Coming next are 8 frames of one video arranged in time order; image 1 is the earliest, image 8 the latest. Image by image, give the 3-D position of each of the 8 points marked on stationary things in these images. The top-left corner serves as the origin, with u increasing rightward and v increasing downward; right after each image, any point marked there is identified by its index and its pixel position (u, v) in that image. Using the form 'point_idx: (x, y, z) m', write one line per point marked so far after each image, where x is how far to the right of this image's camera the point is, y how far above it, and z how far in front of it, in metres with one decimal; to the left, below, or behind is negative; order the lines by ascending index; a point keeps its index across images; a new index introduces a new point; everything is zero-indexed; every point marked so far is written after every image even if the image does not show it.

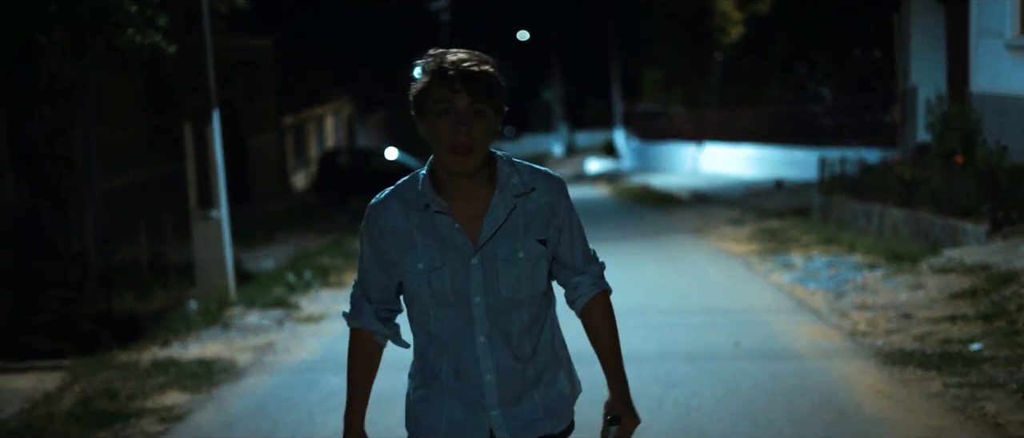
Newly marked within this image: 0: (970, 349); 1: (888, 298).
0: (+2.9, -0.8, +7.8) m
1: (+3.1, -0.6, +10.0) m
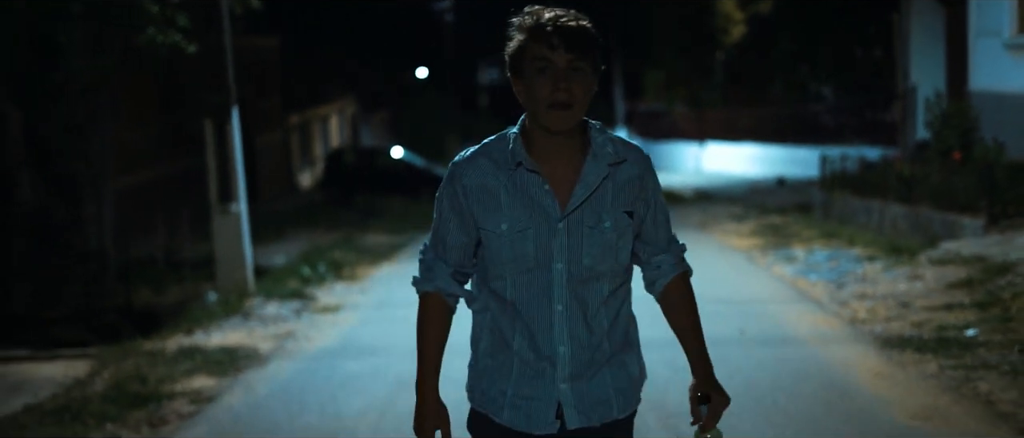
0: (+3.0, -0.8, +8.1) m
1: (+3.2, -0.6, +10.3) m
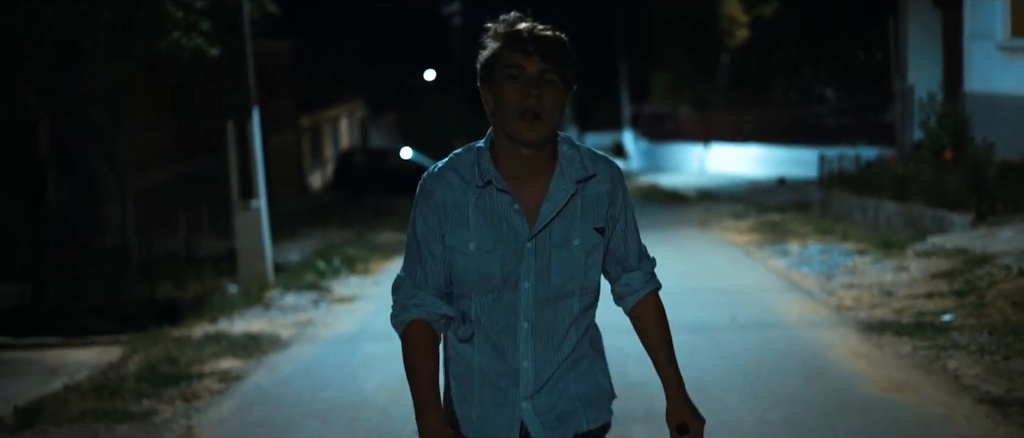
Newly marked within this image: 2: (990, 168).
0: (+3.1, -0.7, +8.6) m
1: (+3.2, -0.5, +10.9) m
2: (+5.7, +0.6, +14.4) m
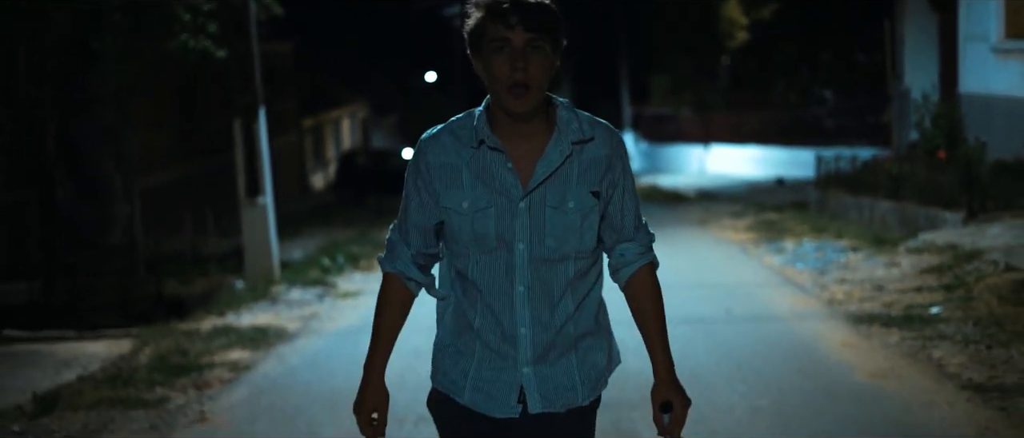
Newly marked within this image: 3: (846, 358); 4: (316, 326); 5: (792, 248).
0: (+3.1, -0.7, +8.9) m
1: (+3.2, -0.5, +11.1) m
2: (+5.7, +0.6, +14.7) m
3: (+2.1, -0.9, +7.5) m
4: (-1.6, -0.9, +10.1) m
5: (+3.2, -0.3, +13.8) m
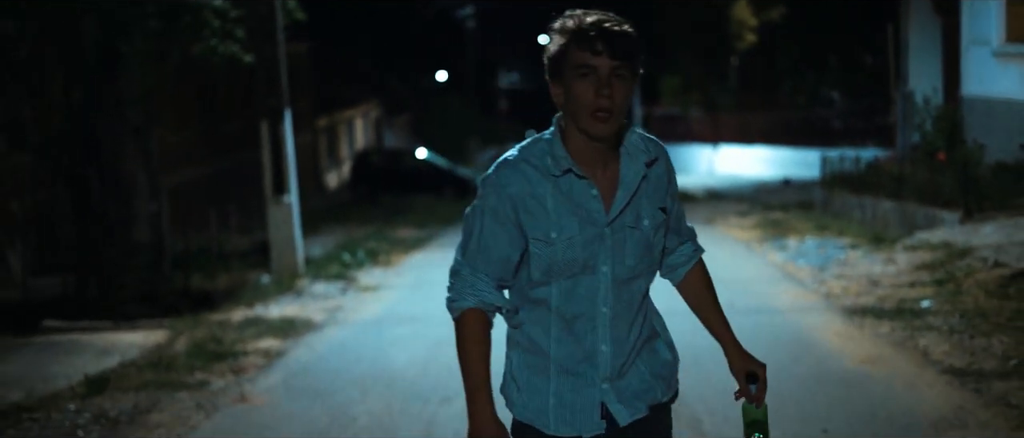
0: (+3.2, -0.7, +9.4) m
1: (+3.4, -0.5, +11.7) m
2: (+5.9, +0.6, +15.2) m
3: (+2.2, -0.8, +8.1) m
4: (-1.5, -0.9, +10.6) m
5: (+3.3, -0.3, +14.4) m
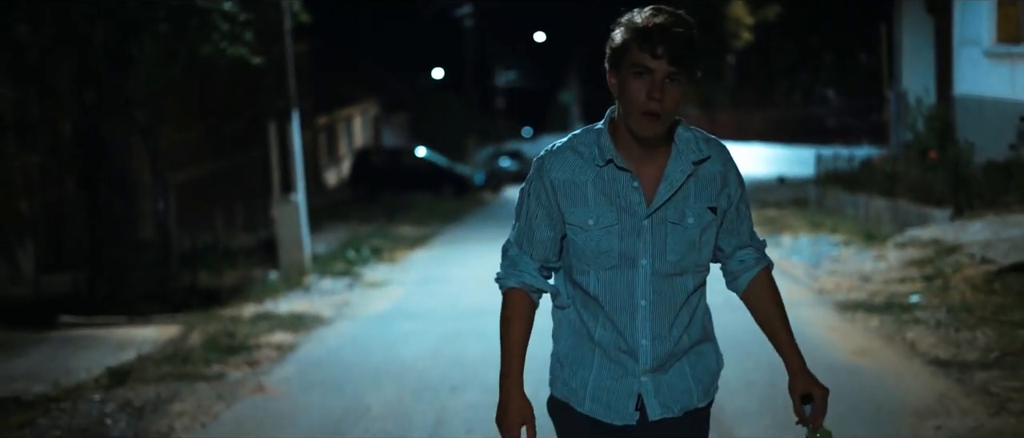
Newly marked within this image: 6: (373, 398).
0: (+3.2, -0.6, +9.8) m
1: (+3.4, -0.5, +12.0) m
2: (+5.9, +0.7, +15.6) m
3: (+2.2, -0.8, +8.4) m
4: (-1.5, -0.8, +11.0) m
5: (+3.4, -0.3, +14.7) m
6: (-0.8, -1.0, +7.1) m
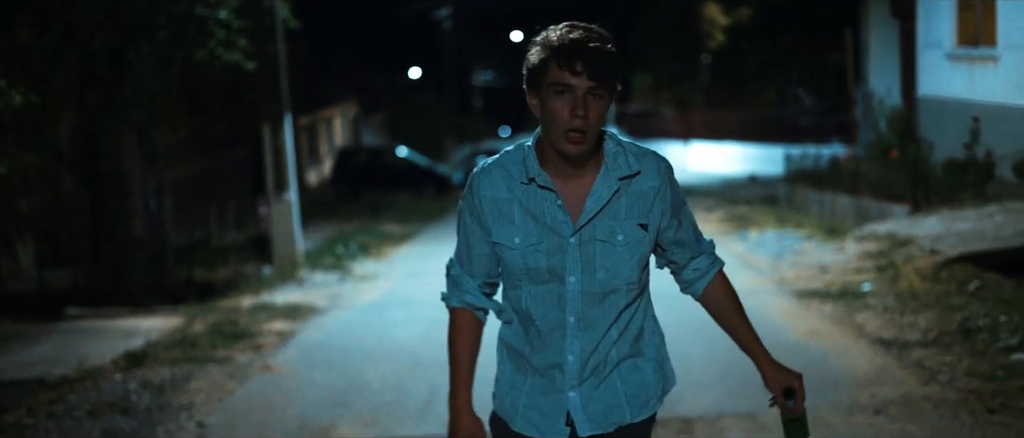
0: (+3.1, -0.6, +10.6) m
1: (+3.2, -0.4, +12.8) m
2: (+5.6, +0.7, +16.4) m
3: (+2.1, -0.8, +9.2) m
4: (-1.6, -0.8, +11.7) m
5: (+3.1, -0.2, +15.5) m
6: (-0.9, -1.0, +7.9) m
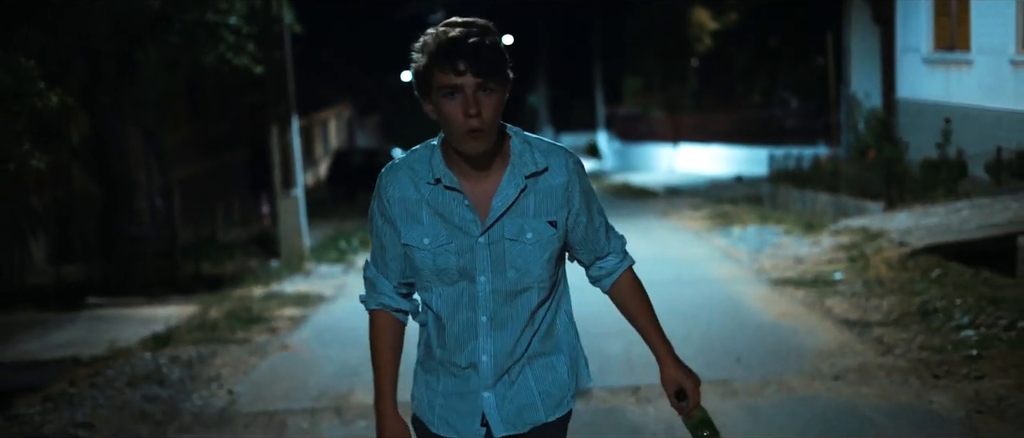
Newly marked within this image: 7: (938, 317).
0: (+3.0, -0.5, +11.4) m
1: (+3.1, -0.4, +13.6) m
2: (+5.6, +0.8, +17.2) m
3: (+2.0, -0.7, +10.0) m
4: (-1.7, -0.7, +12.4) m
5: (+3.0, -0.2, +16.3) m
6: (-0.9, -0.9, +8.6) m
7: (+3.0, -0.7, +8.7) m
